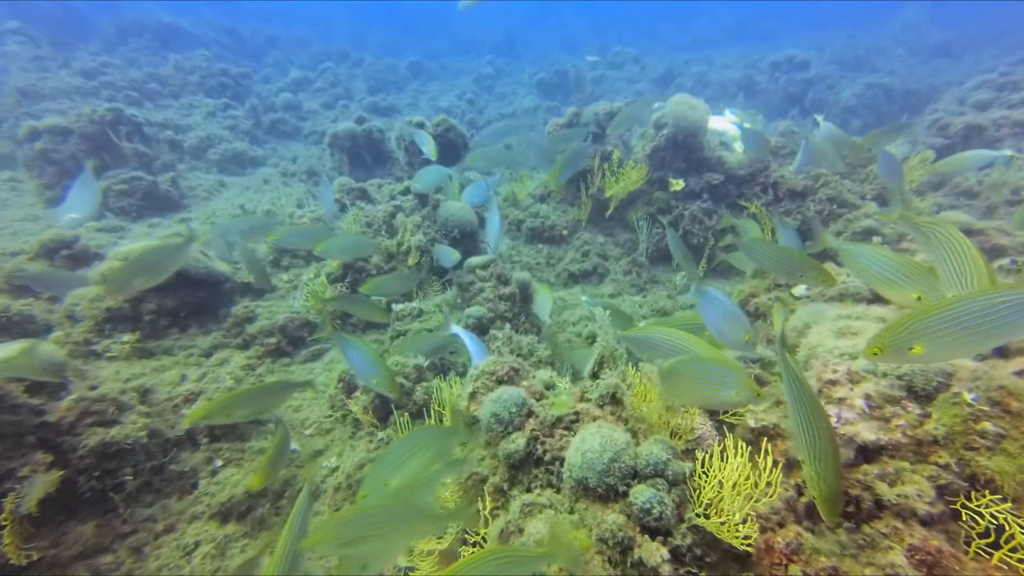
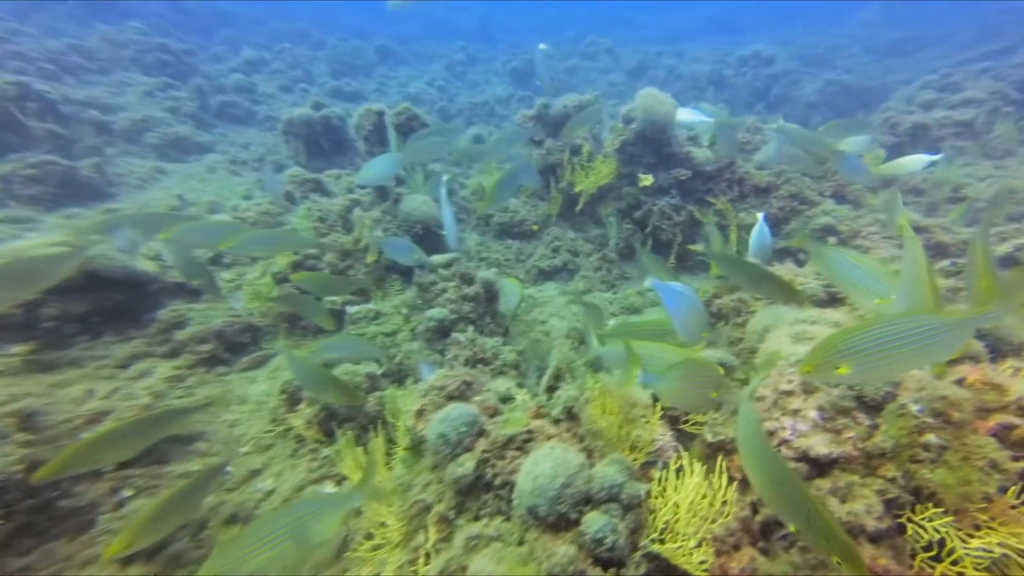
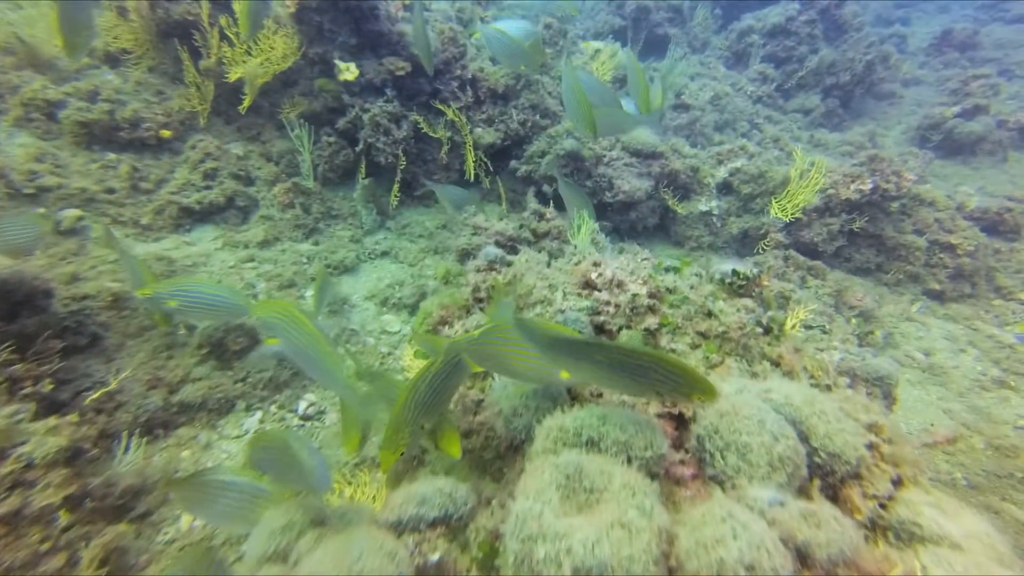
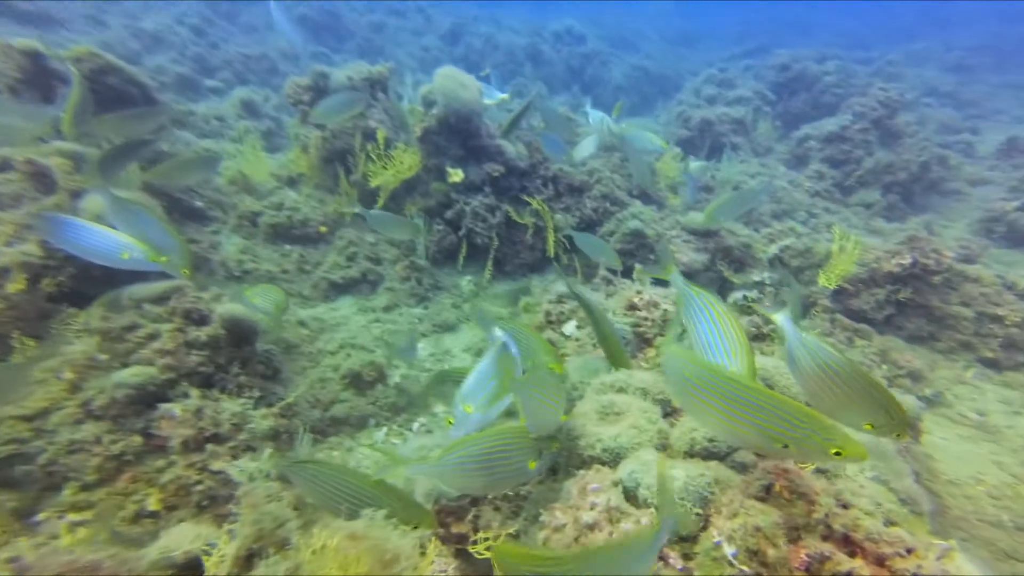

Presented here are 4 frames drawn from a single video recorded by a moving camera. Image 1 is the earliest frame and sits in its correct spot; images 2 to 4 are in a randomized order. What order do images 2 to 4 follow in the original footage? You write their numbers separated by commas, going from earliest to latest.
2, 4, 3
